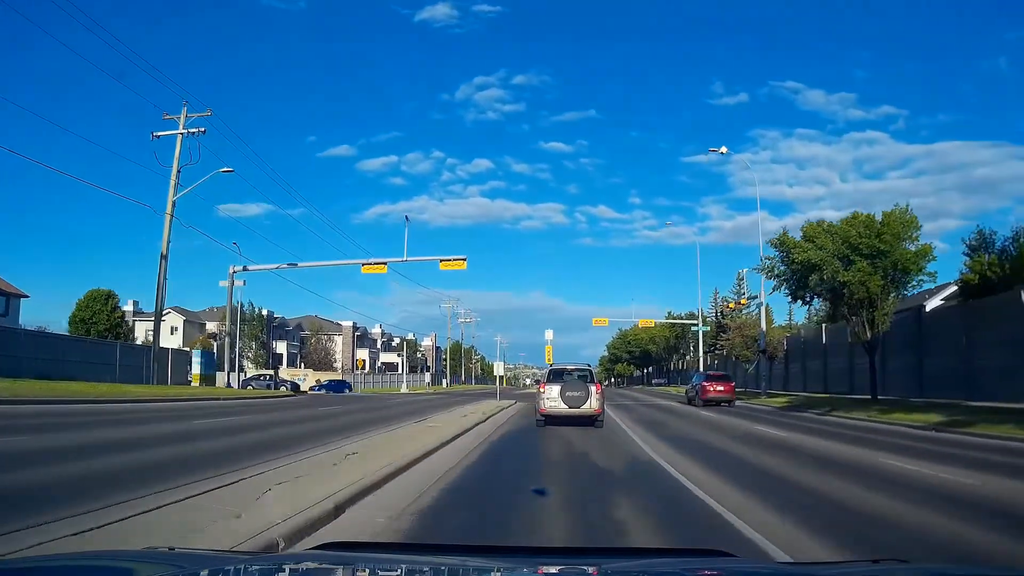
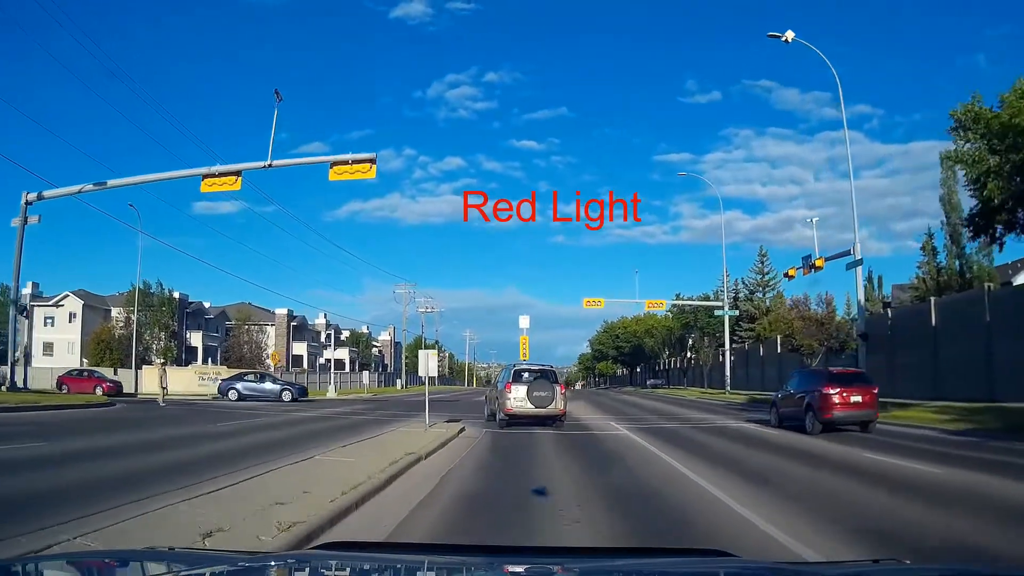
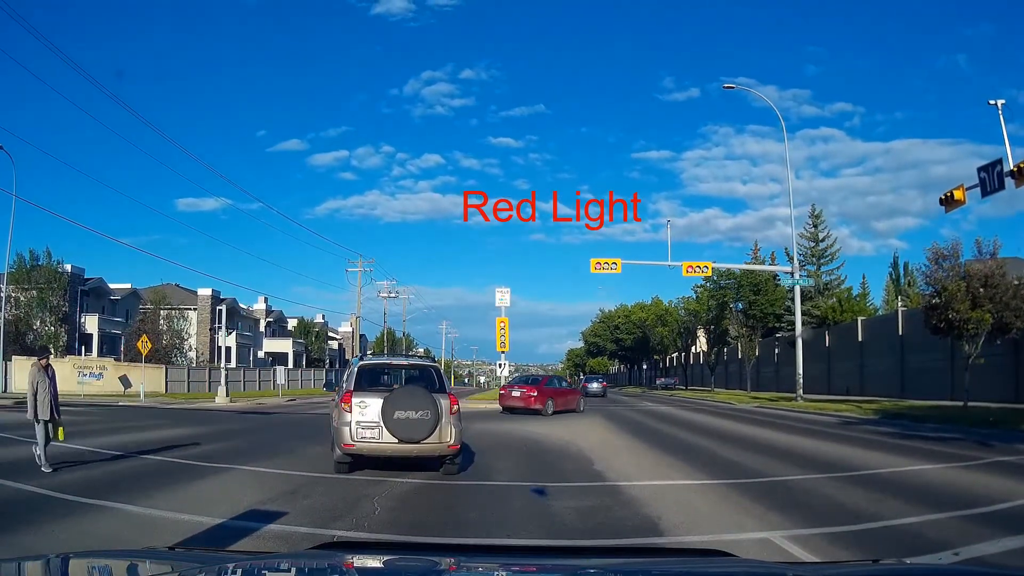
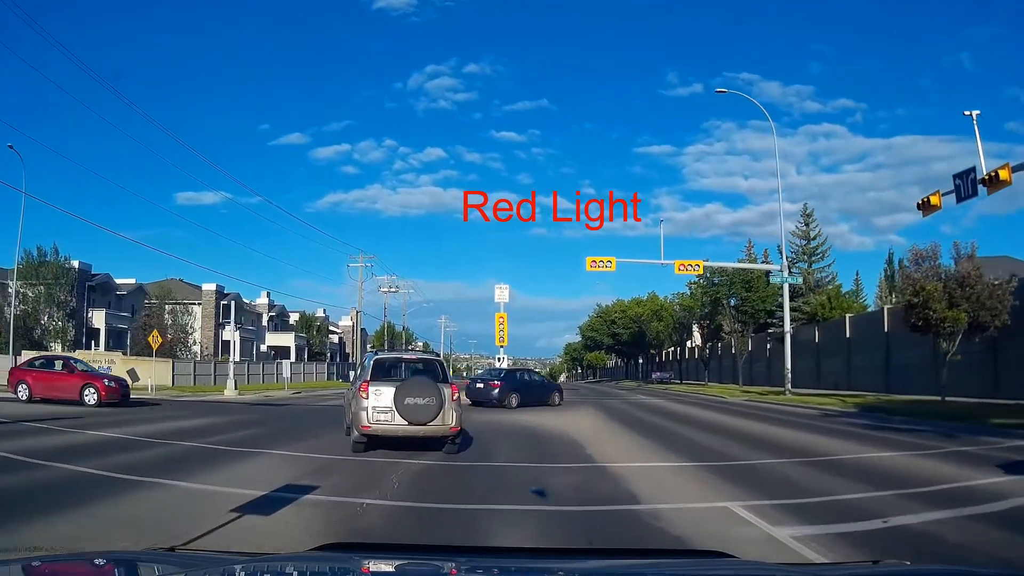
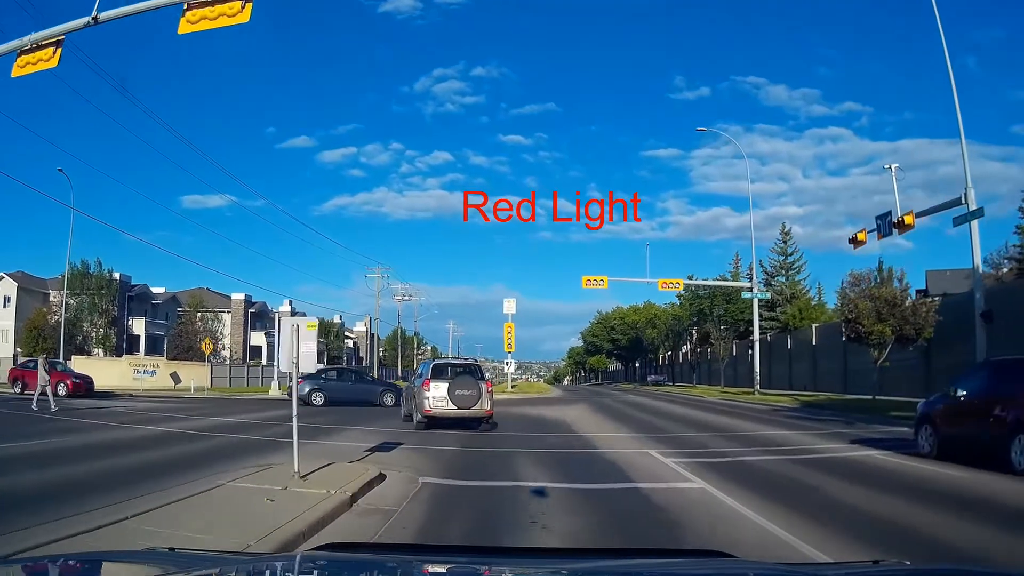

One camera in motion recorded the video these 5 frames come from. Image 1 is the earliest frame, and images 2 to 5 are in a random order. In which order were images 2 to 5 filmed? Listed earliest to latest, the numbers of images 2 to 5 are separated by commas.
2, 5, 4, 3
